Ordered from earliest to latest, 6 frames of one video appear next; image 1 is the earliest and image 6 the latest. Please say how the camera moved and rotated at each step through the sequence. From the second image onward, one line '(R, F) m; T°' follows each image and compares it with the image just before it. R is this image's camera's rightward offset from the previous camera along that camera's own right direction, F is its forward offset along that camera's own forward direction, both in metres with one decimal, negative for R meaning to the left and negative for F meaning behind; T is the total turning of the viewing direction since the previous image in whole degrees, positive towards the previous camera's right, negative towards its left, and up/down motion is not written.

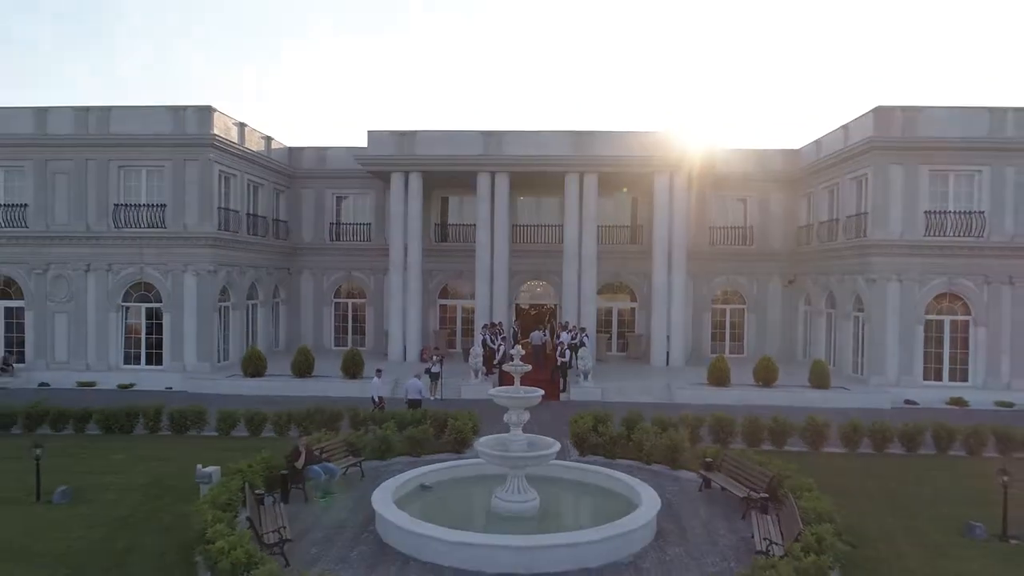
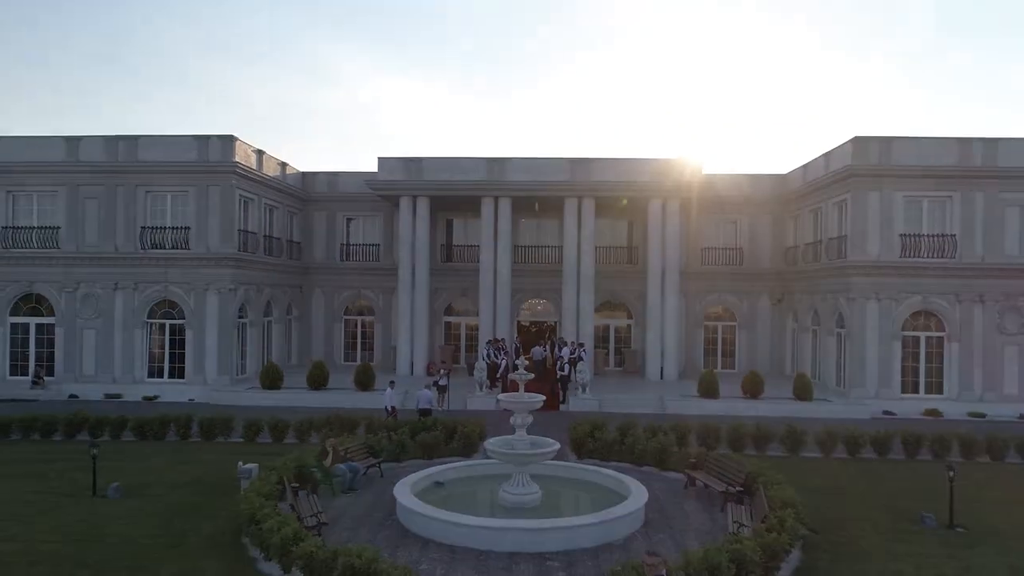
(-0.1, -1.3) m; 0°
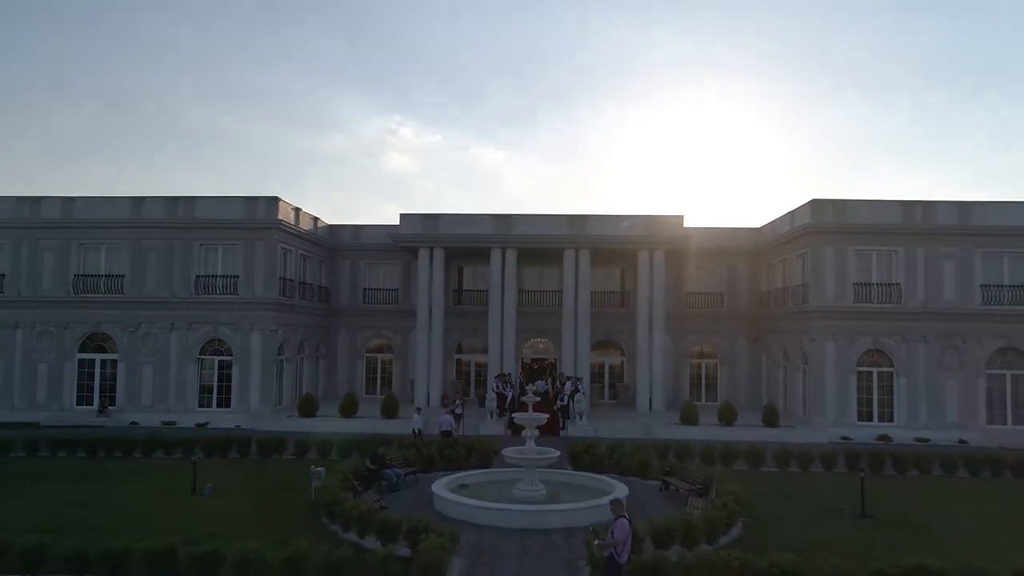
(-0.2, -3.3) m; 0°
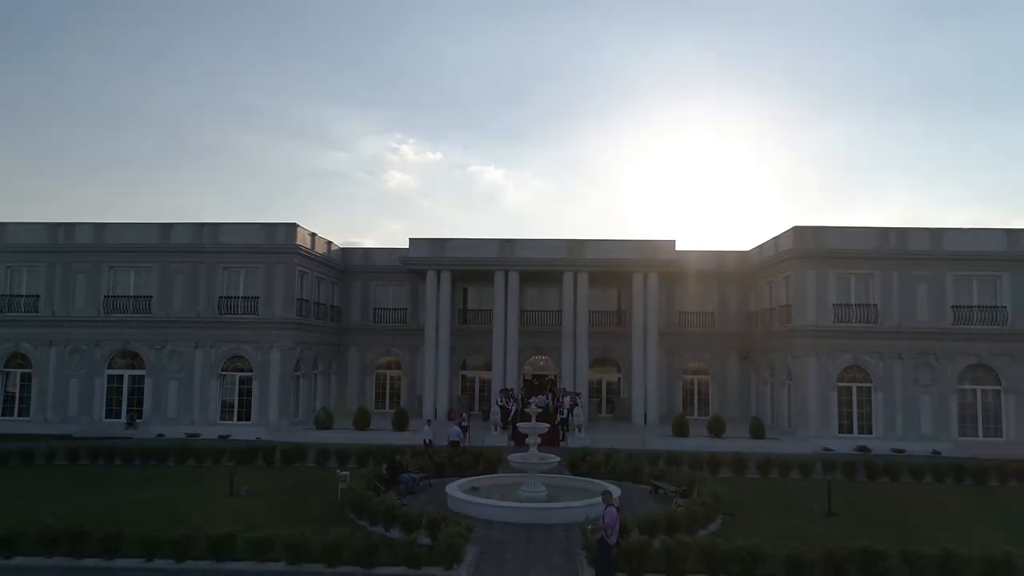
(-0.1, -1.8) m; 0°
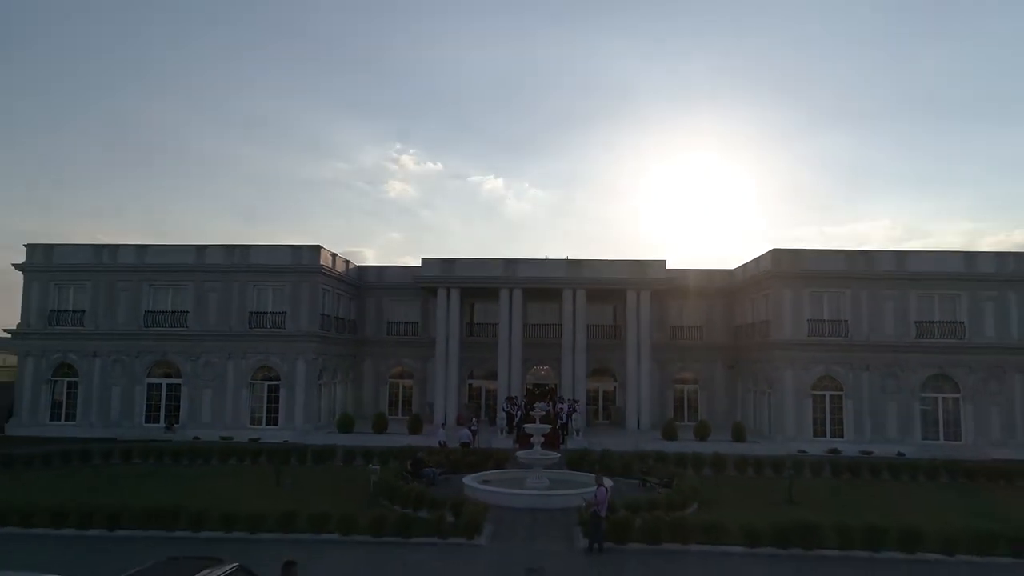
(-0.2, -2.7) m; 0°
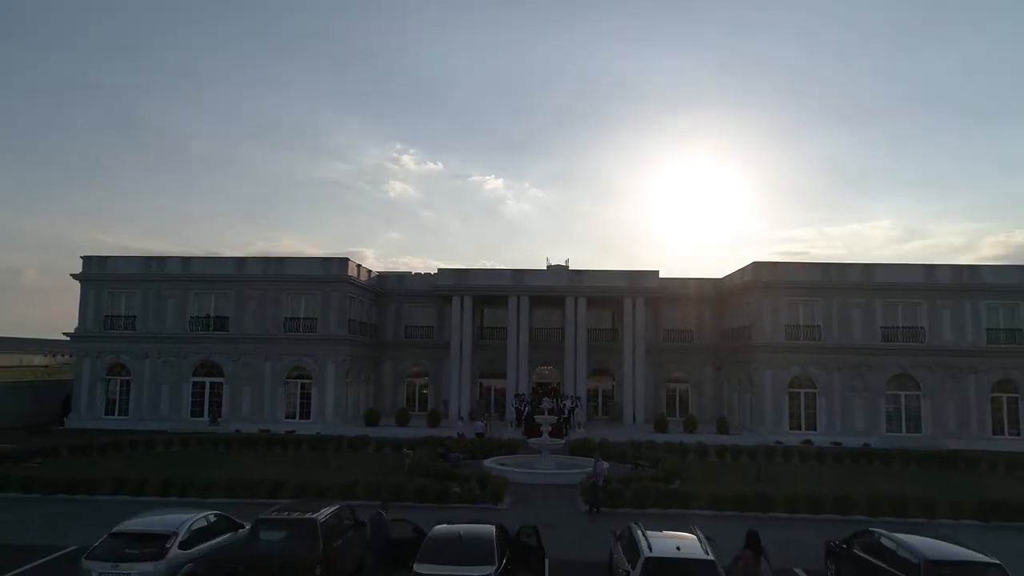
(-0.4, -3.4) m; 0°
